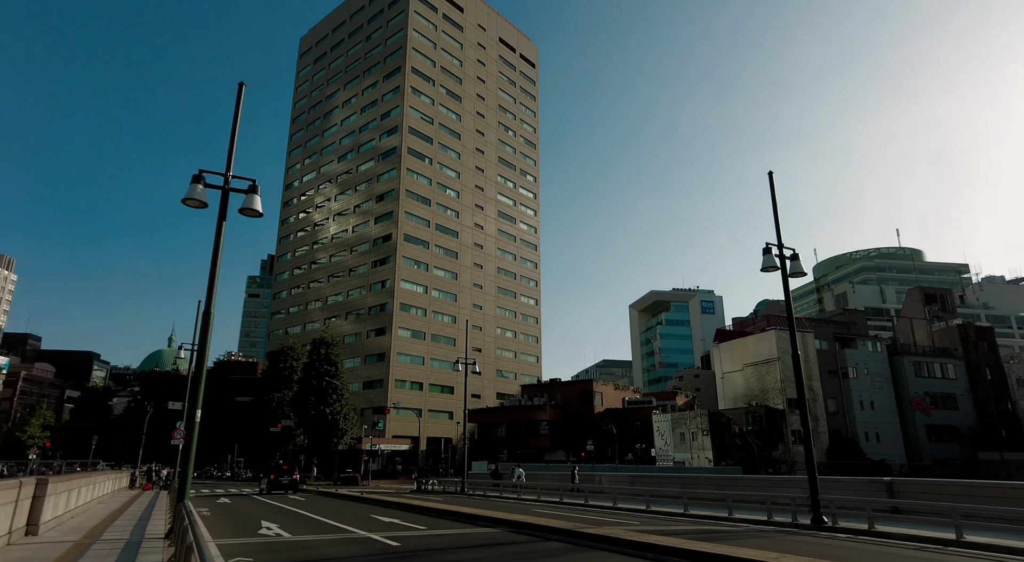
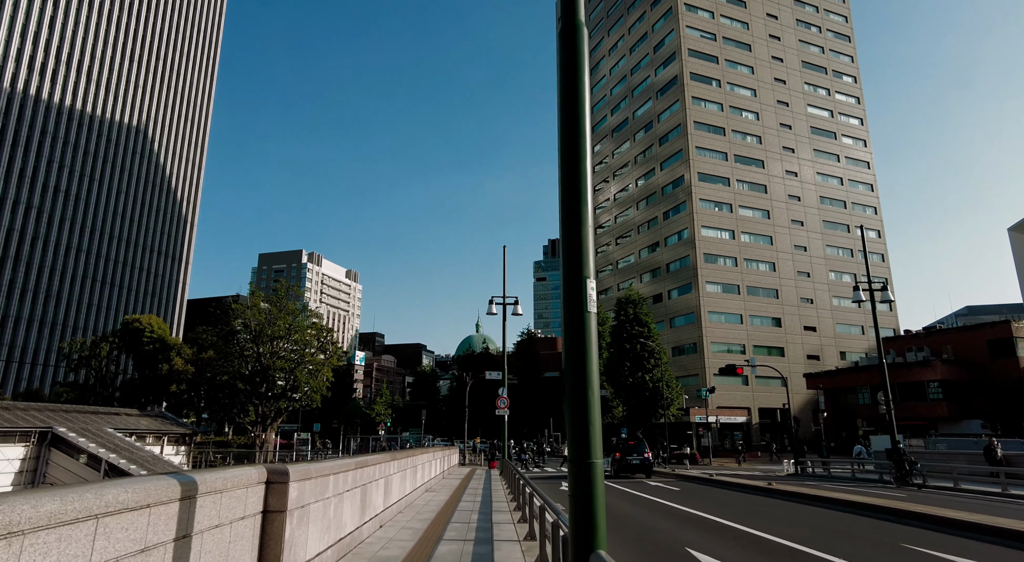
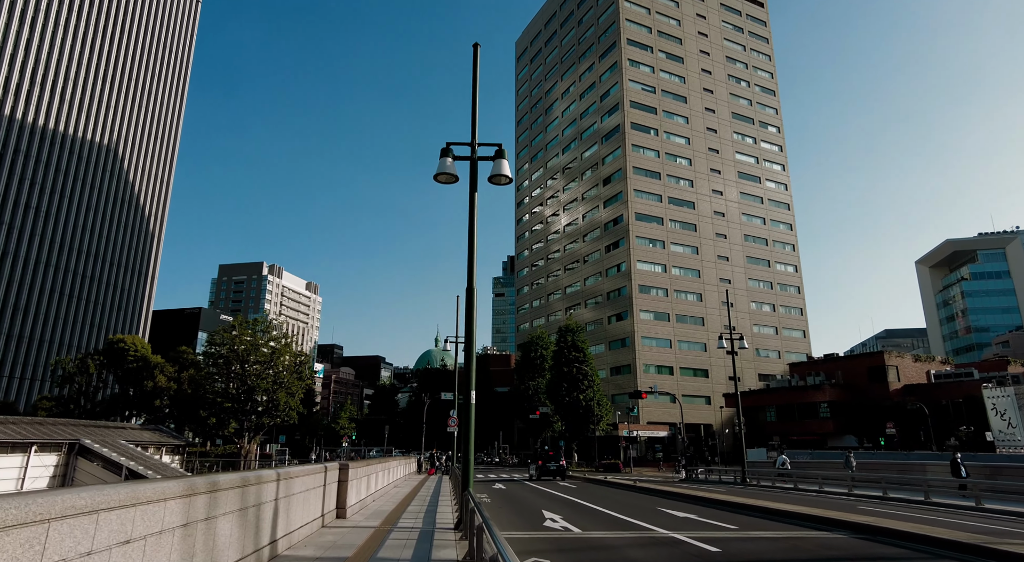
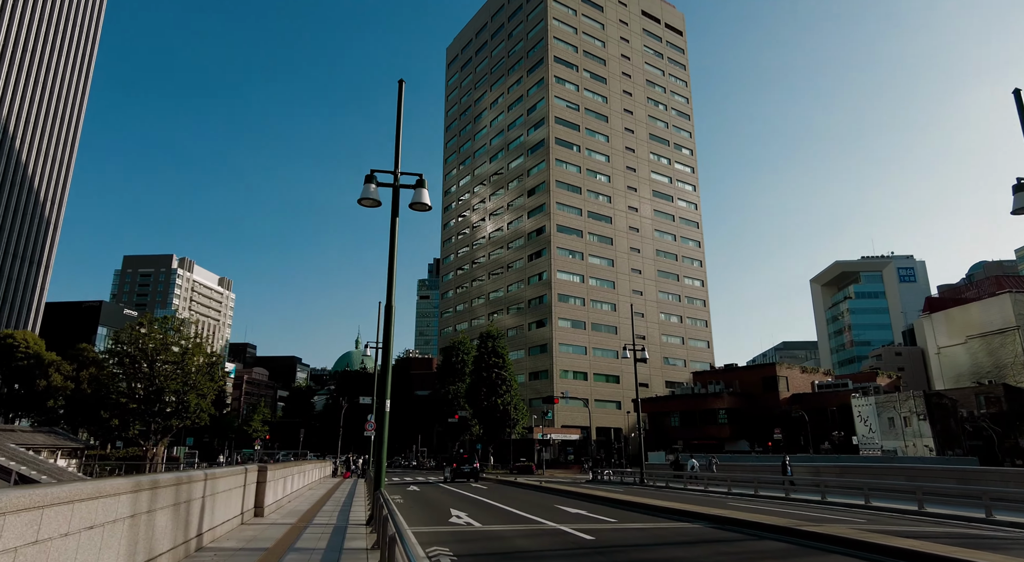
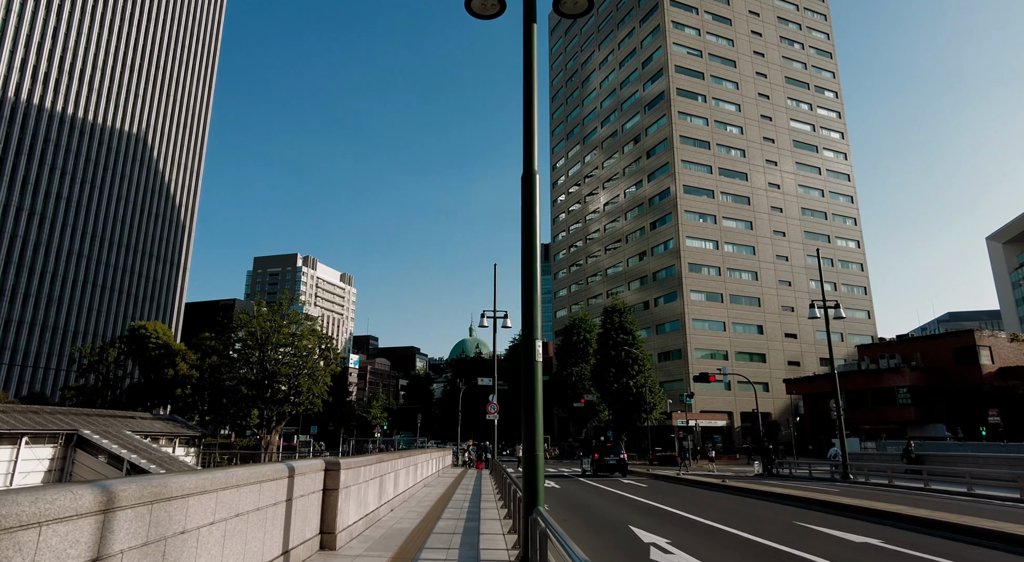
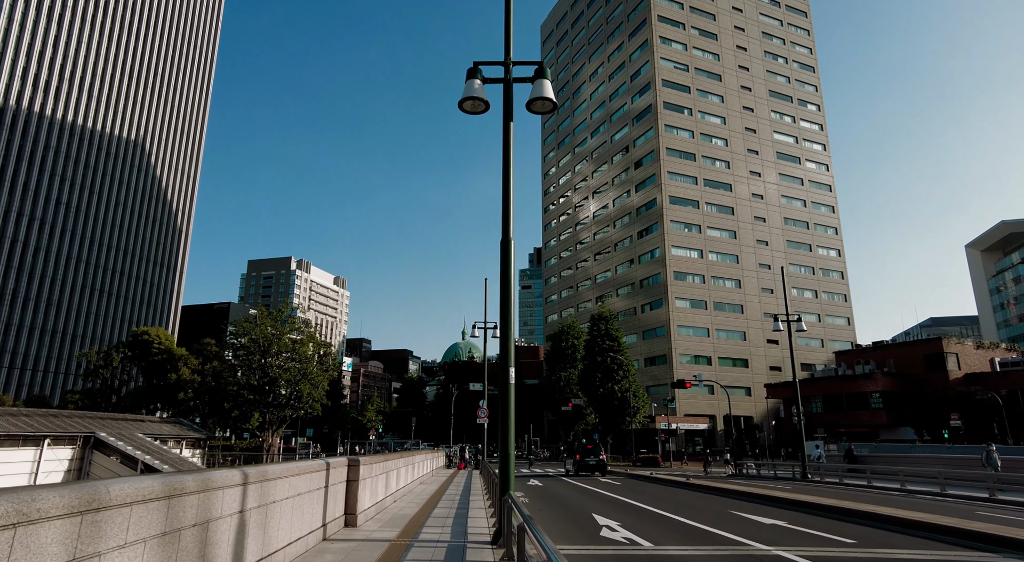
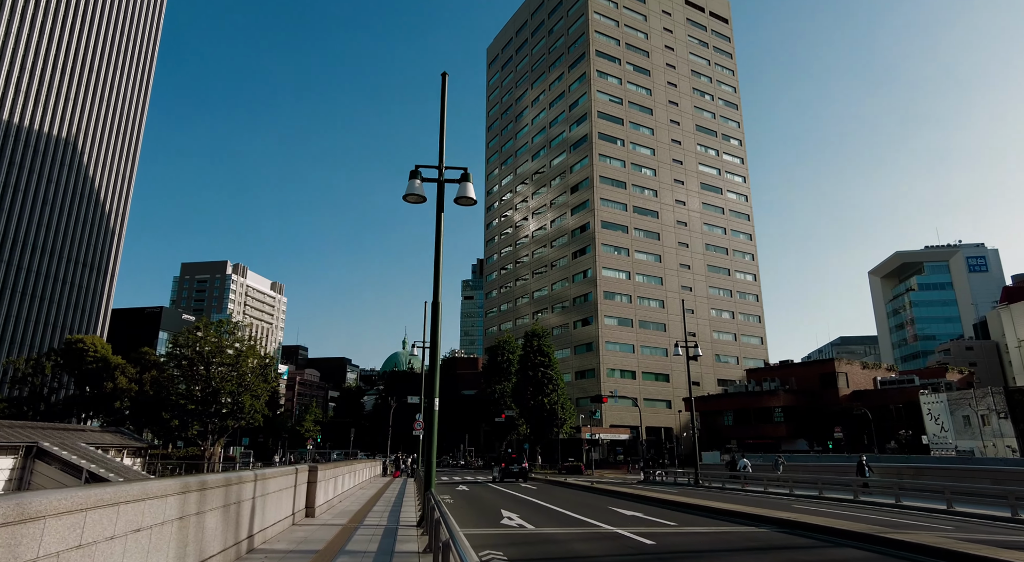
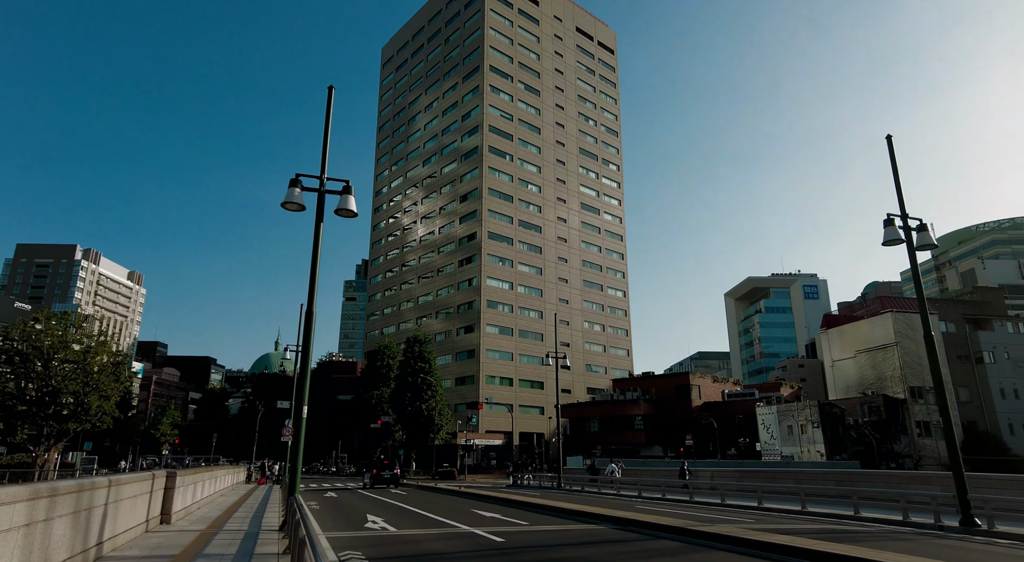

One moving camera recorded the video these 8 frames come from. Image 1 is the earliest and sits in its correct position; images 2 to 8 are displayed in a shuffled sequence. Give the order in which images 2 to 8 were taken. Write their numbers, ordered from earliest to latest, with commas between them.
8, 4, 7, 3, 6, 5, 2
